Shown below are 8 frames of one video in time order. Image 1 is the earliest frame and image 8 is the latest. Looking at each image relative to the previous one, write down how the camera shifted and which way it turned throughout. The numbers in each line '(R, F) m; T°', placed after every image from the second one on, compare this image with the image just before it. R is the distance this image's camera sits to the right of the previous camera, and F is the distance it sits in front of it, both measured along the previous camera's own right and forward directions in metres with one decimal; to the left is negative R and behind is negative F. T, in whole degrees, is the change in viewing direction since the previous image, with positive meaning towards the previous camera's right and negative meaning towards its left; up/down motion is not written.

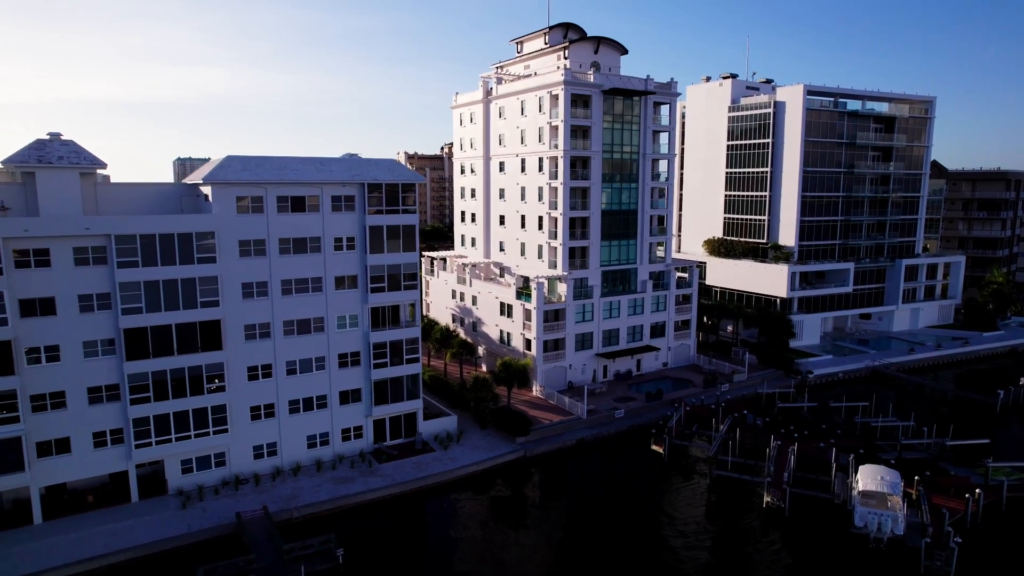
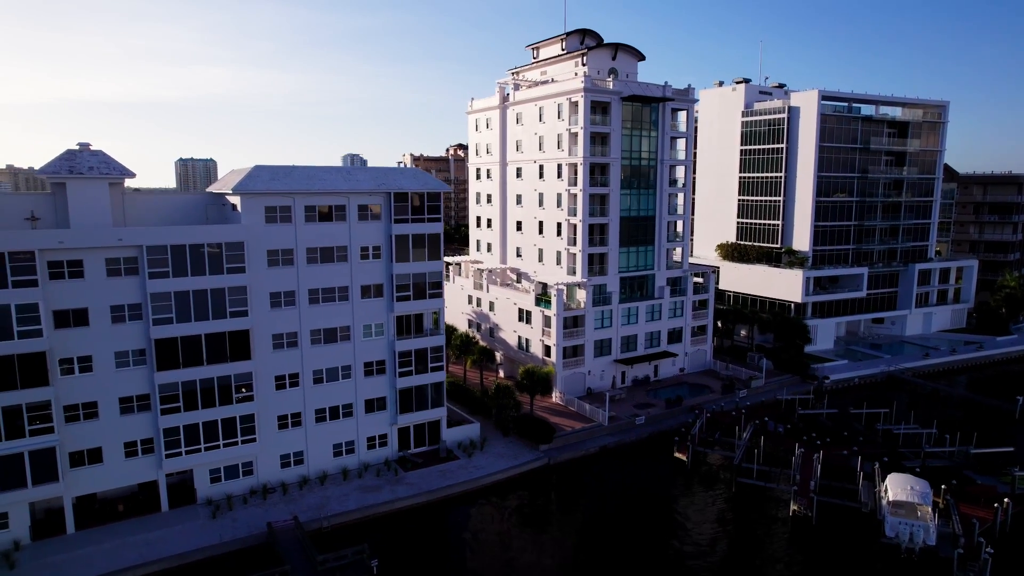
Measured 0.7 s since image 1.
(-1.6, -0.1) m; 0°
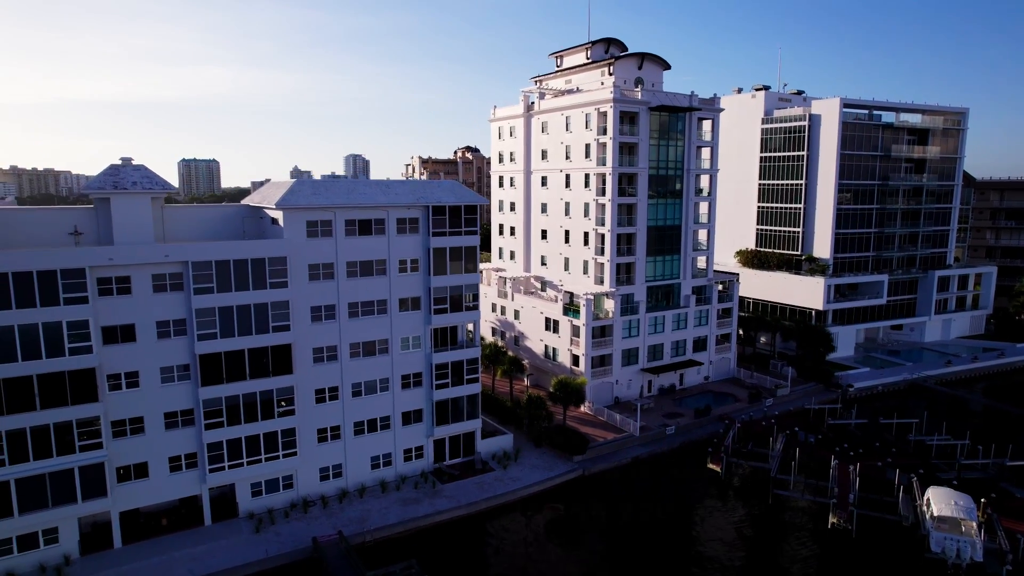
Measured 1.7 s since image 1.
(-2.4, -0.2) m; 0°
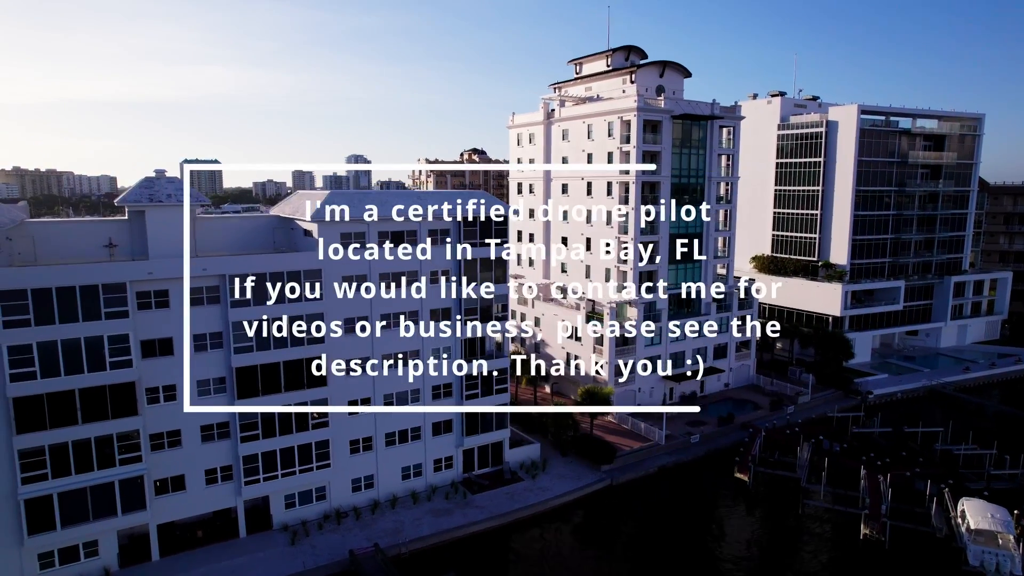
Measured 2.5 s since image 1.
(-2.0, -0.1) m; 0°
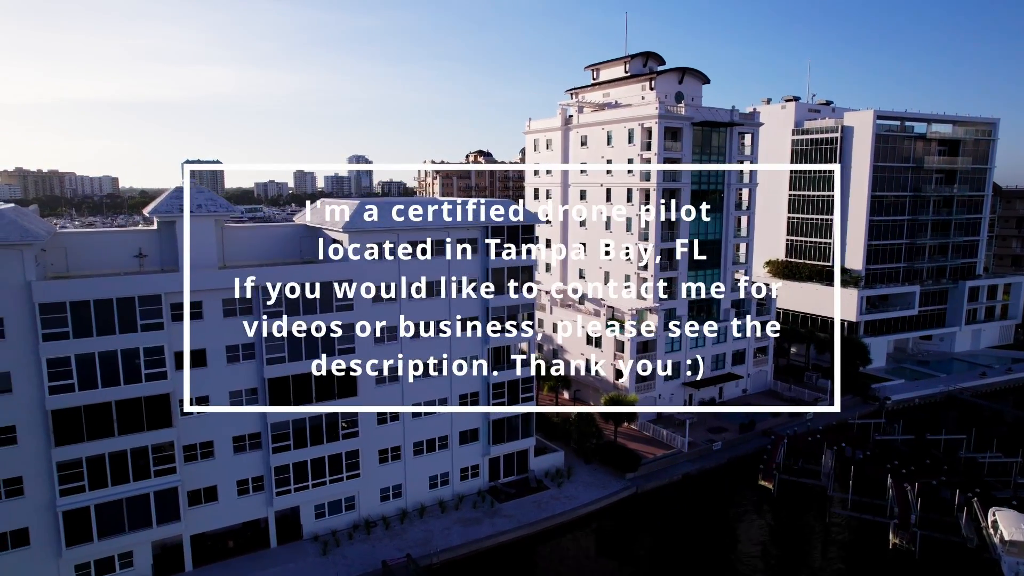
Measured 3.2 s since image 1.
(-1.8, 0.0) m; 0°
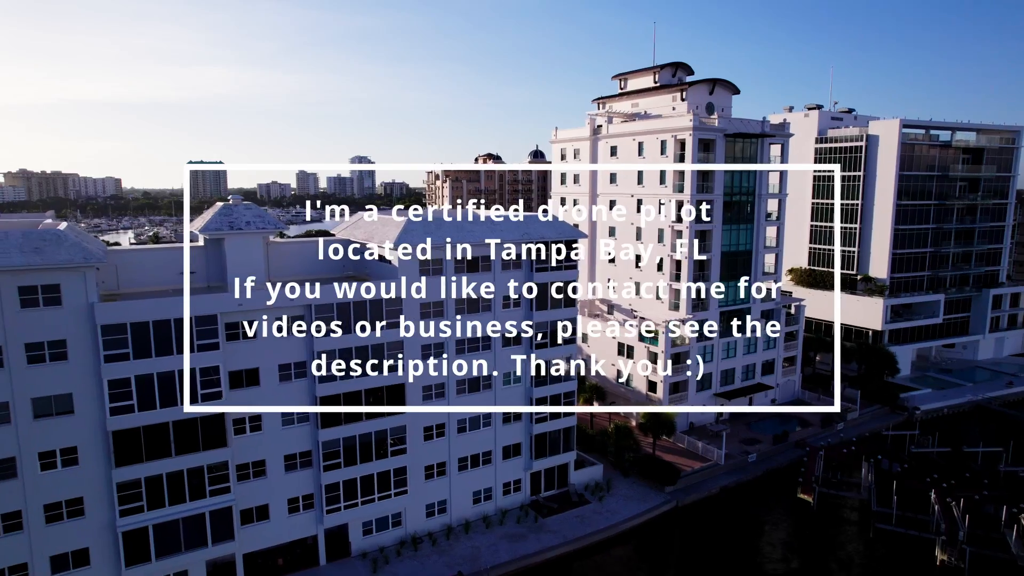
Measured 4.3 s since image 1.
(-2.8, 0.0) m; 0°
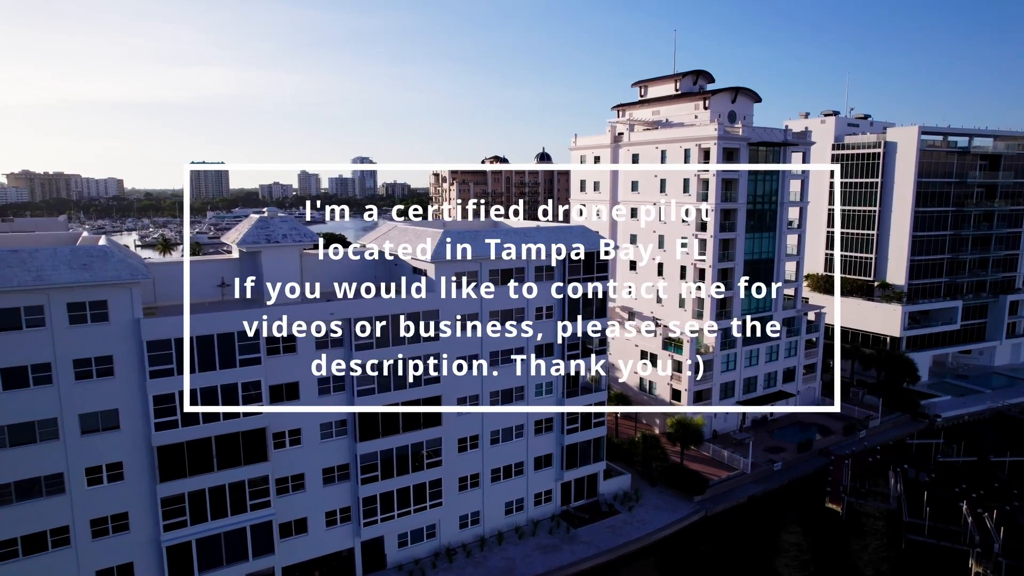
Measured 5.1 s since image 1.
(-2.1, -0.1) m; 0°
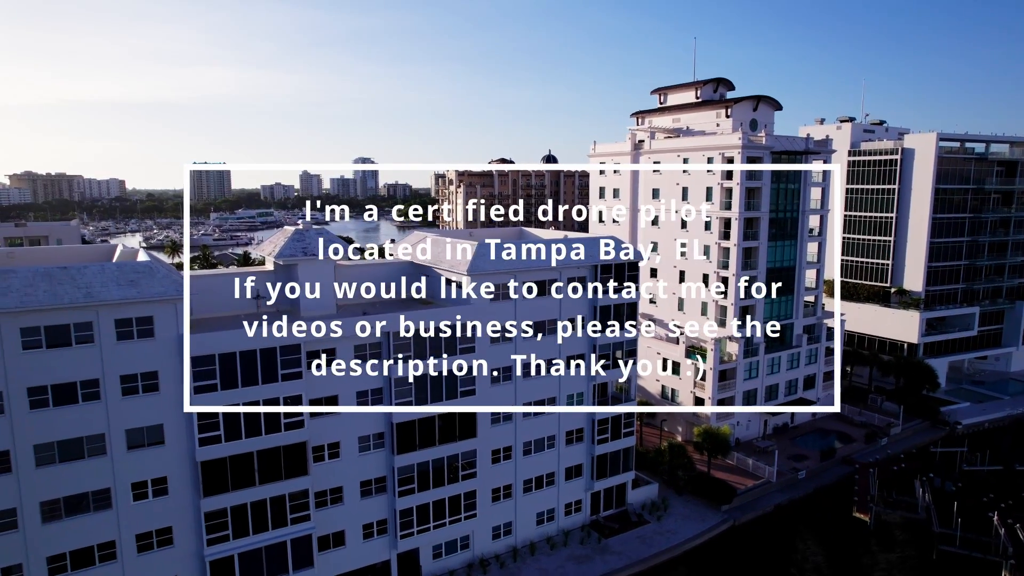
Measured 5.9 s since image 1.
(-2.0, -0.1) m; 0°
